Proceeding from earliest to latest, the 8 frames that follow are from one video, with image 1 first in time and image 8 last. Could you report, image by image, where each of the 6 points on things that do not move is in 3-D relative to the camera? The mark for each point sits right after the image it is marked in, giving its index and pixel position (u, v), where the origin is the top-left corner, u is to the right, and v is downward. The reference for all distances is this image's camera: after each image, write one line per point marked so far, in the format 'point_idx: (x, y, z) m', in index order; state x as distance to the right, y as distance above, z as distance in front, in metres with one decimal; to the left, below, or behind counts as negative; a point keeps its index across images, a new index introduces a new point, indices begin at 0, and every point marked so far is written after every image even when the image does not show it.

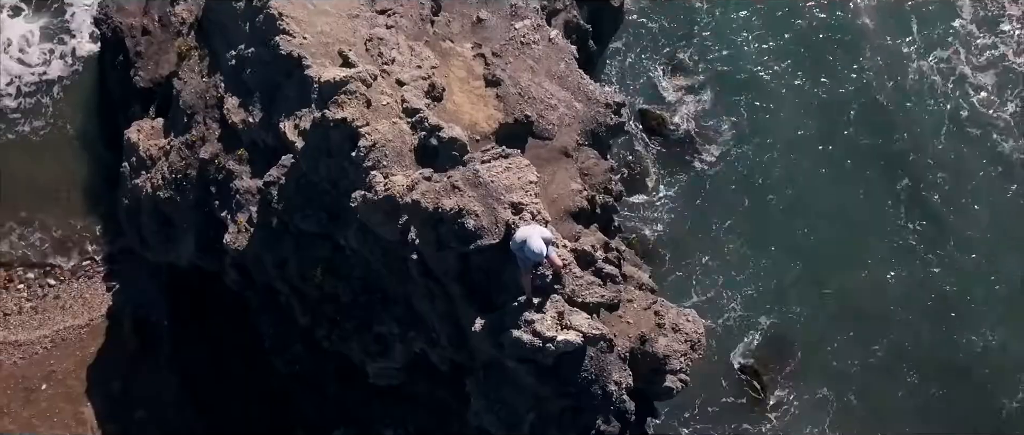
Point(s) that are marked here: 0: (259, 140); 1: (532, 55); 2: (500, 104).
0: (-6.4, +2.0, +18.5) m
1: (+0.5, +4.0, +18.9) m
2: (-0.3, +2.5, +17.7) m
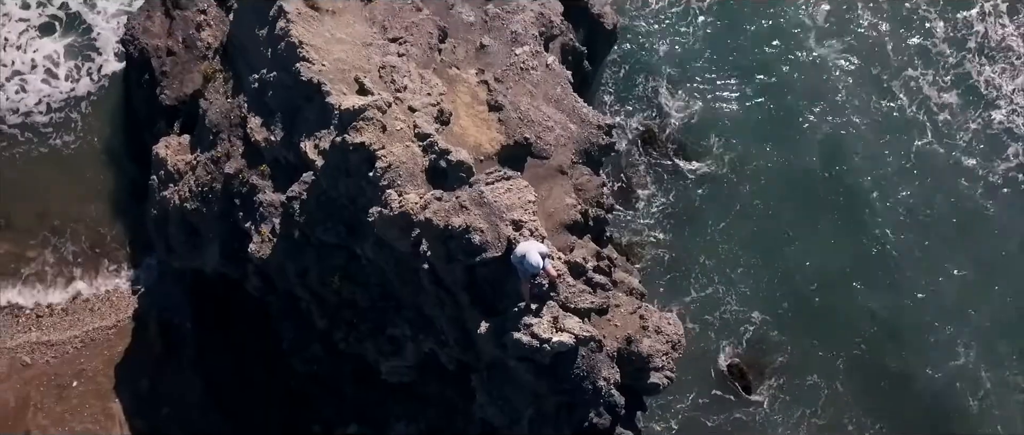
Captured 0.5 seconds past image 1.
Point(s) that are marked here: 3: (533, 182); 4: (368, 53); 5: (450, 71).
0: (-6.4, +1.7, +20.2) m
1: (+0.5, +3.7, +20.6) m
2: (-0.3, +2.2, +19.4) m
3: (+0.3, +0.7, +19.1) m
4: (-3.8, +4.3, +19.5) m
5: (-1.7, +3.9, +20.1) m
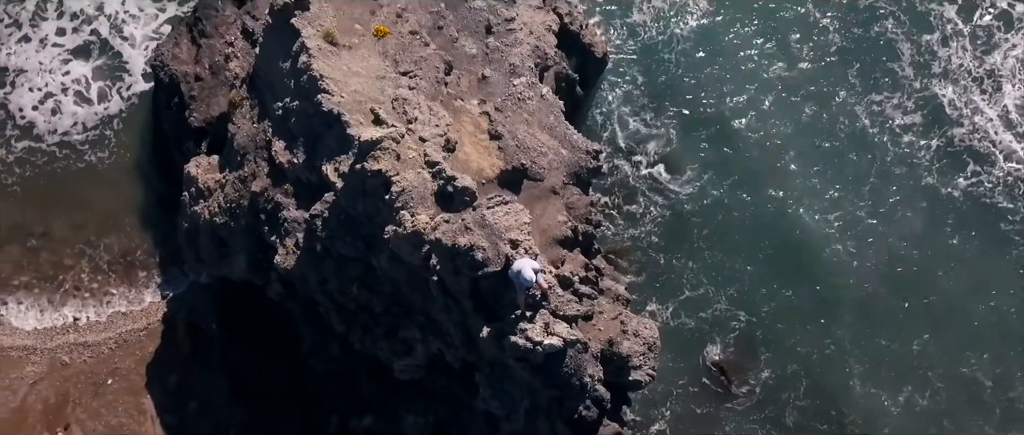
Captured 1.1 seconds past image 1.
0: (-6.4, +1.2, +22.5) m
1: (+0.5, +3.3, +23.0) m
2: (-0.4, +1.8, +21.7) m
3: (+0.2, +0.2, +21.4) m
4: (-3.8, +3.9, +21.8) m
5: (-1.7, +3.4, +22.5) m
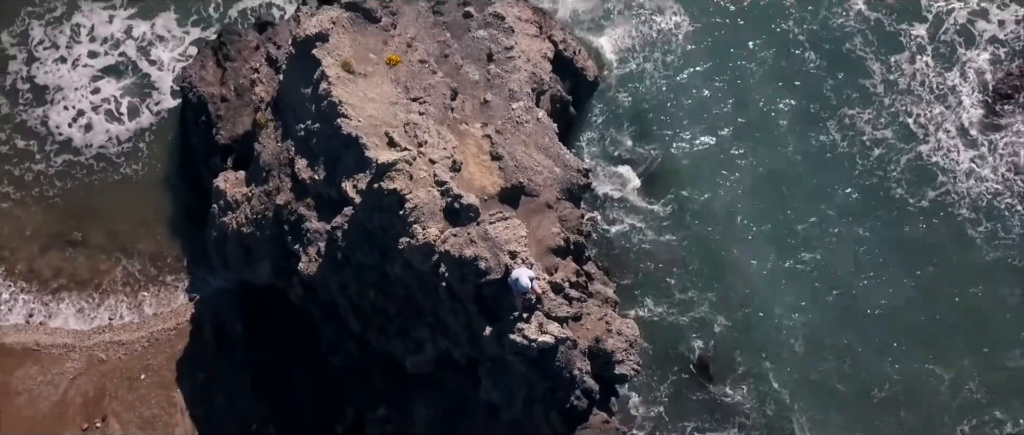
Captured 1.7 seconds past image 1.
0: (-6.4, +0.8, +25.1) m
1: (+0.4, +2.9, +25.5) m
2: (-0.4, +1.4, +24.3) m
3: (+0.2, -0.1, +24.0) m
4: (-3.8, +3.5, +24.4) m
5: (-1.8, +3.1, +25.0) m
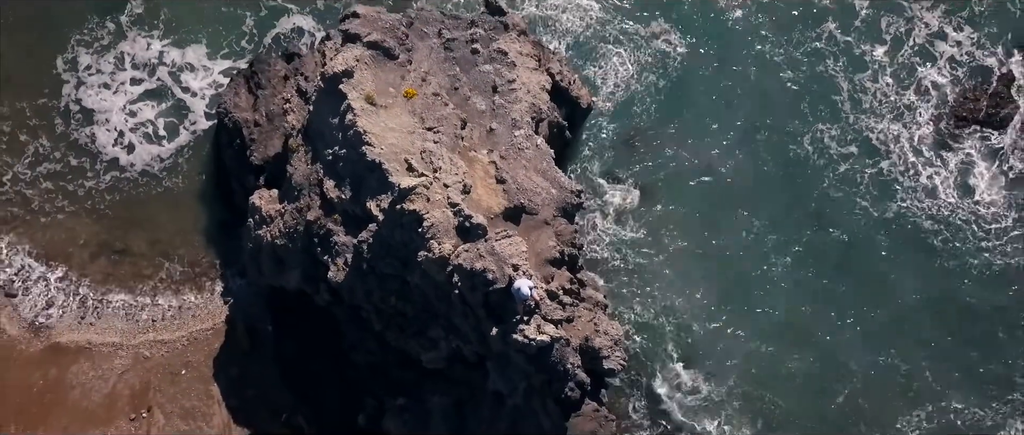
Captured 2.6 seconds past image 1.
0: (-6.3, +0.3, +28.7) m
1: (+0.5, +2.4, +29.1) m
2: (-0.3, +0.9, +27.9) m
3: (+0.3, -0.7, +27.6) m
4: (-3.7, +3.0, +28.0) m
5: (-1.7, +2.5, +28.6) m
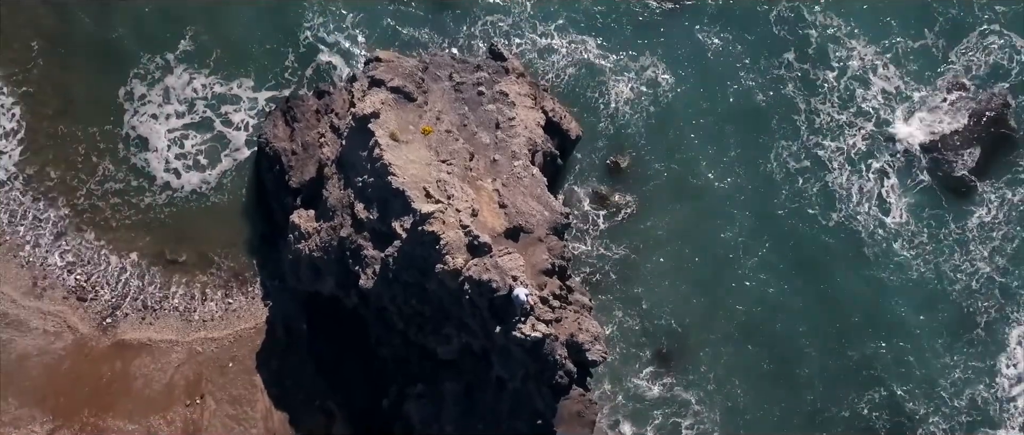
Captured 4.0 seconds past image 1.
0: (-6.3, -0.5, +34.4) m
1: (+0.5, +1.6, +34.9) m
2: (-0.3, +0.1, +33.6) m
3: (+0.3, -1.5, +33.4) m
4: (-3.7, +2.2, +33.7) m
5: (-1.7, +1.7, +34.4) m
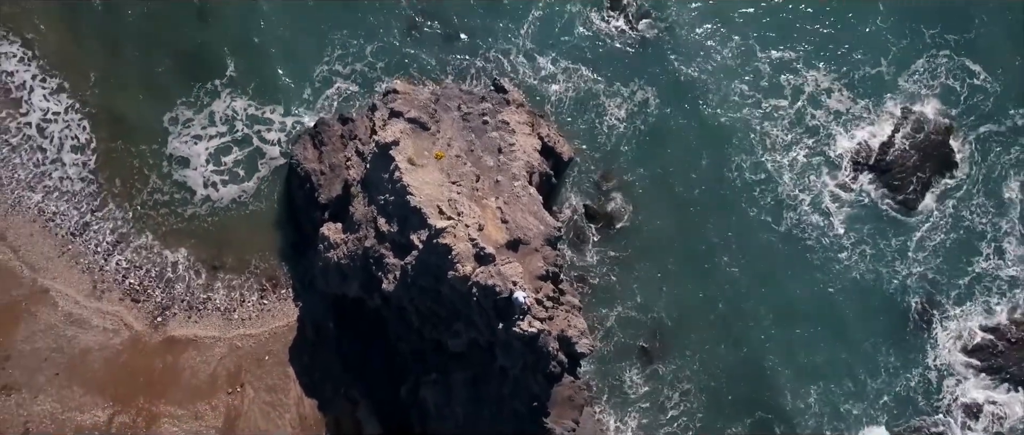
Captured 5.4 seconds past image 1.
0: (-6.3, -1.2, +40.2) m
1: (+0.5, +0.9, +40.6) m
2: (-0.3, -0.6, +39.4) m
3: (+0.3, -2.2, +39.1) m
4: (-3.7, +1.5, +39.5) m
5: (-1.6, +1.0, +40.1) m
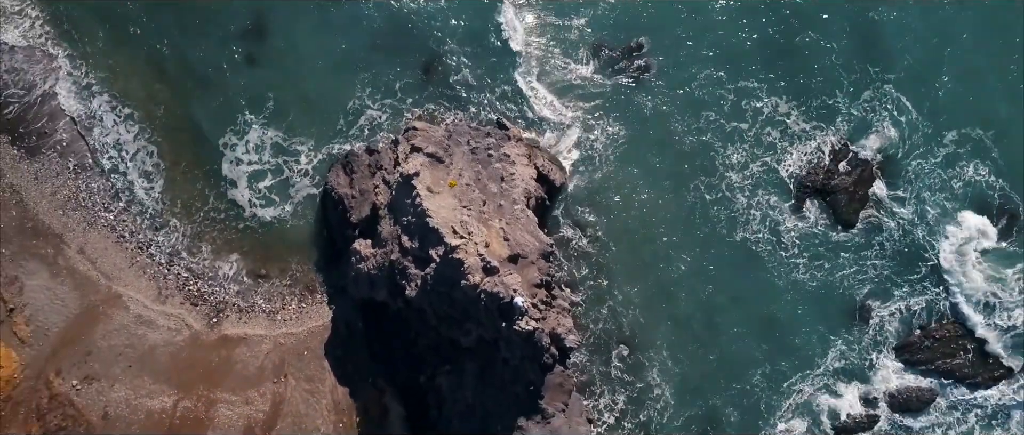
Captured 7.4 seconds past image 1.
0: (-6.3, -2.4, +48.7) m
1: (+0.6, -0.3, +49.2) m
2: (-0.2, -1.8, +47.9) m
3: (+0.3, -3.4, +47.6) m
4: (-3.7, +0.3, +48.1) m
5: (-1.6, -0.2, +48.7) m
